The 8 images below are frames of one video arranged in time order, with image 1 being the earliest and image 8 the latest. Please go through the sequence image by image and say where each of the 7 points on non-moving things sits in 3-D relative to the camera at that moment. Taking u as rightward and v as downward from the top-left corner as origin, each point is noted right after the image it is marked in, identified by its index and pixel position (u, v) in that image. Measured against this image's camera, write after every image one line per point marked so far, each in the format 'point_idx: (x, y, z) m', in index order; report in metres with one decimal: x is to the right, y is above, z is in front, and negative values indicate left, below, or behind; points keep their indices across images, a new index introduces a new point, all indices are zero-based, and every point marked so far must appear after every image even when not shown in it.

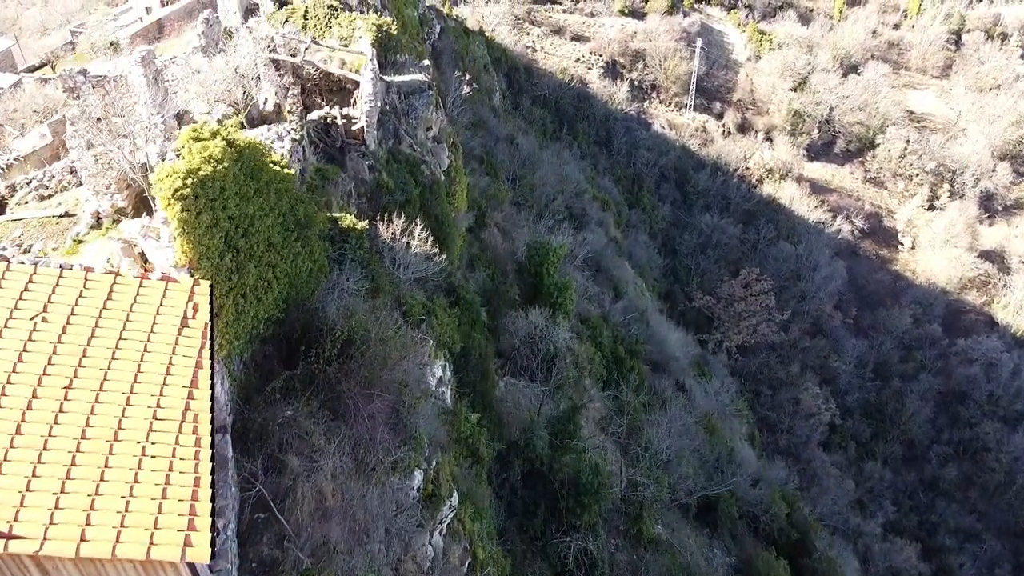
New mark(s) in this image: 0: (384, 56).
0: (-2.3, +4.2, +16.5) m
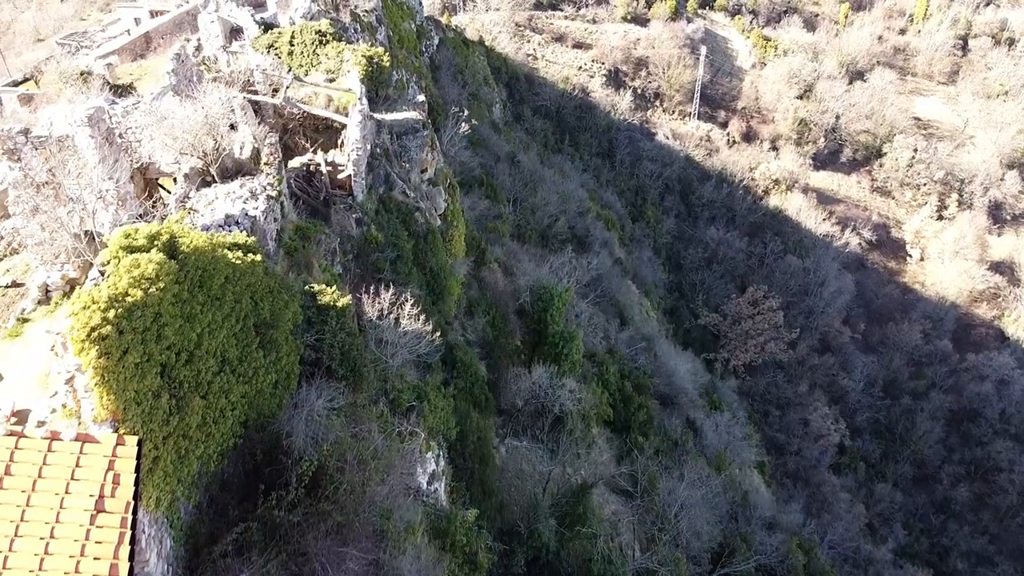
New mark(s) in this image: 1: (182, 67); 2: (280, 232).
0: (-2.3, +3.3, +15.2) m
1: (-4.8, +3.3, +13.5) m
2: (-2.8, +0.7, +10.9) m
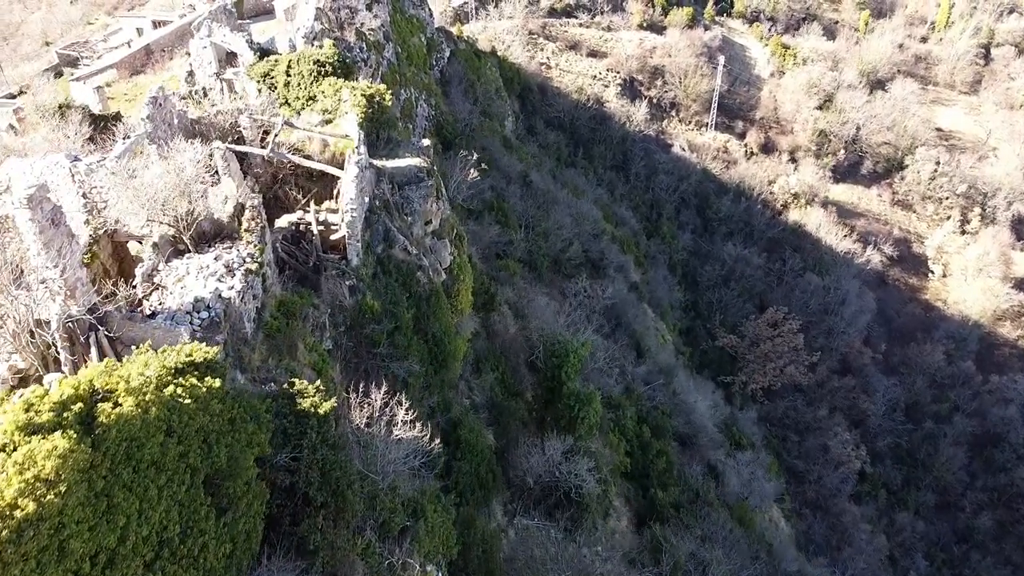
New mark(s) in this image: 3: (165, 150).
0: (-2.0, +2.4, +13.9) m
1: (-4.6, +2.4, +12.2) m
2: (-2.6, -0.3, +9.6) m
3: (-4.3, +1.6, +11.2) m
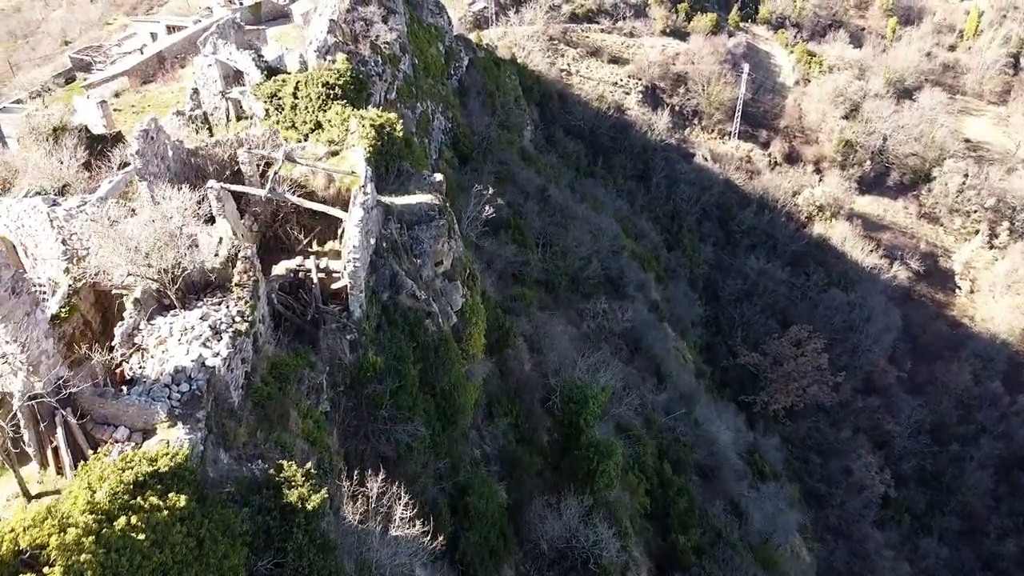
0: (-1.8, +1.8, +13.0) m
1: (-4.4, +1.9, +11.4) m
2: (-2.5, -0.9, +8.7) m
3: (-4.1, +1.1, +10.3) m
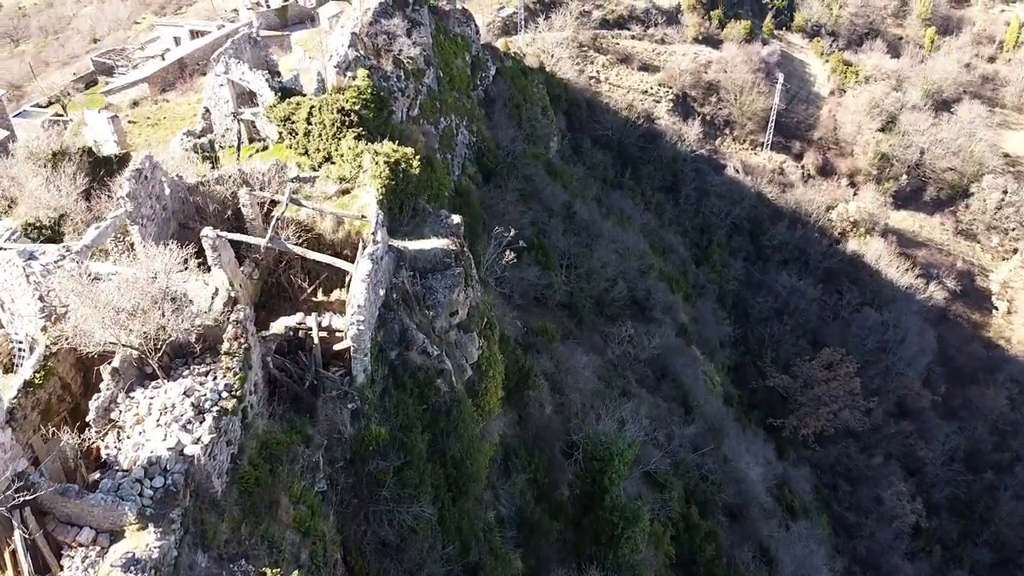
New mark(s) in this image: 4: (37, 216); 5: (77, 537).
0: (-1.5, +1.2, +12.1) m
1: (-4.1, +1.3, +10.5) m
2: (-2.4, -1.5, +7.8) m
3: (-3.8, +0.5, +9.5) m
4: (-6.6, +1.0, +12.7) m
5: (-3.2, -1.8, +6.7) m
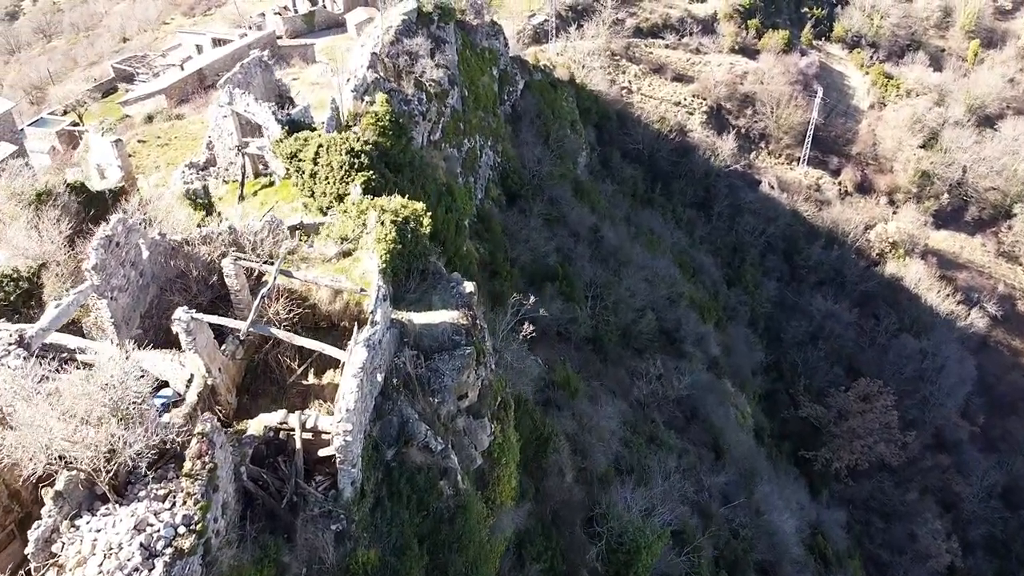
0: (-1.2, +0.3, +10.9) m
1: (-3.9, +0.5, +9.4) m
2: (-2.3, -2.3, +6.6) m
3: (-3.7, -0.3, +8.3) m
4: (-6.3, +0.3, +11.6) m
5: (-3.2, -2.7, +5.6) m
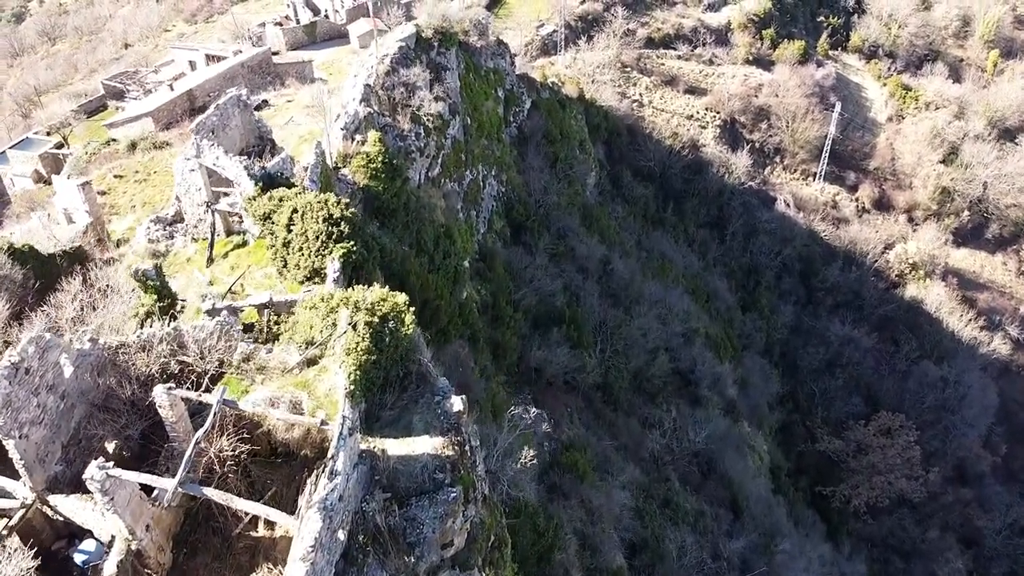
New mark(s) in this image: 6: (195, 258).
0: (-1.3, -0.8, +9.2) m
1: (-4.0, -0.6, +7.8) m
2: (-2.4, -3.4, +5.0) m
3: (-3.7, -1.4, +6.7) m
4: (-6.4, -0.8, +10.0) m
5: (-3.3, -3.8, +3.9) m
6: (-4.7, +0.4, +13.6) m
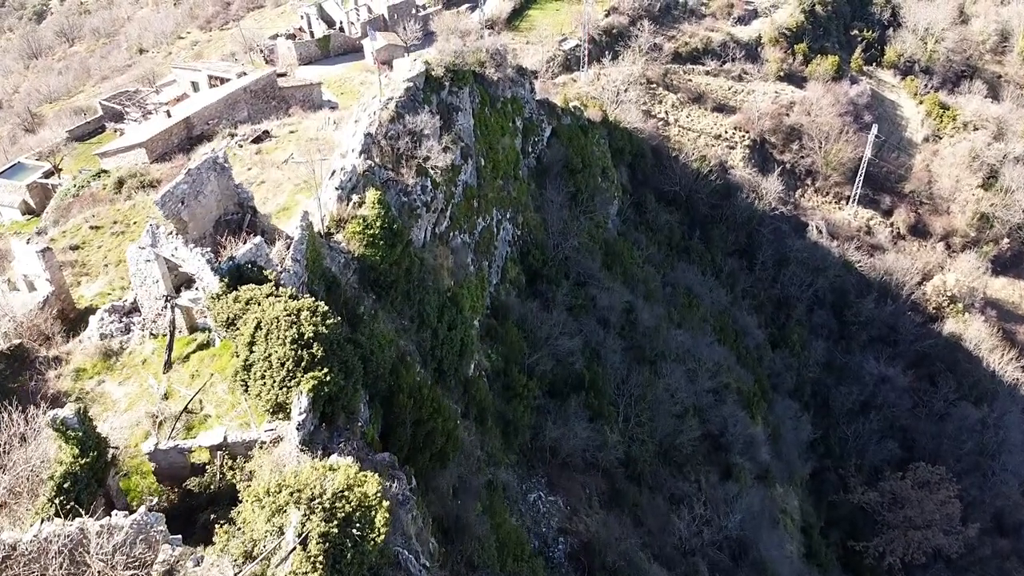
0: (-1.2, -2.3, +7.1) m
1: (-4.0, -2.0, +5.7) m
2: (-2.5, -4.9, +2.9) m
3: (-3.8, -2.8, +4.7) m
4: (-6.3, -2.2, +8.0) m
5: (-3.4, -5.2, +1.9) m
6: (-4.6, -0.9, +11.6) m
